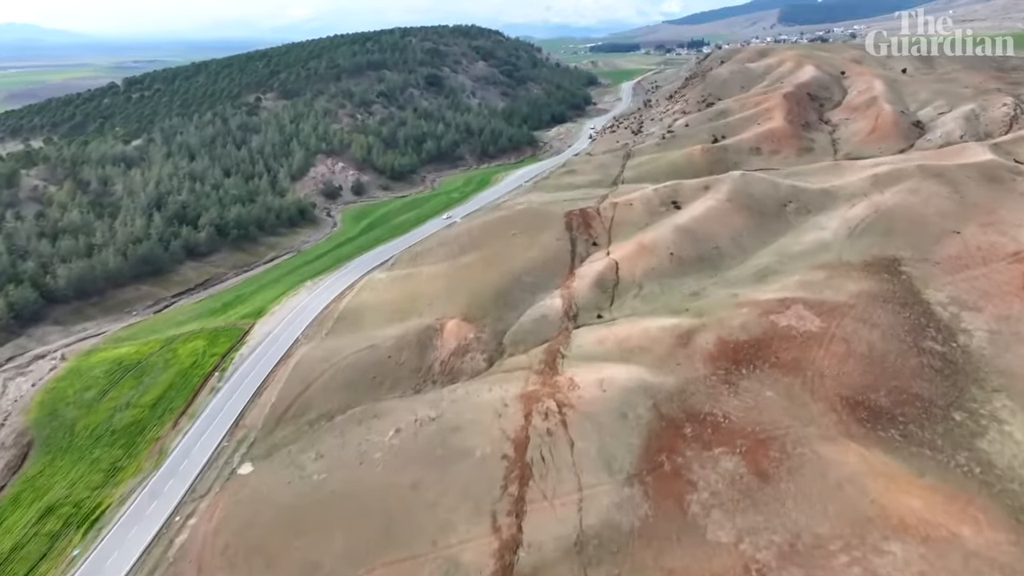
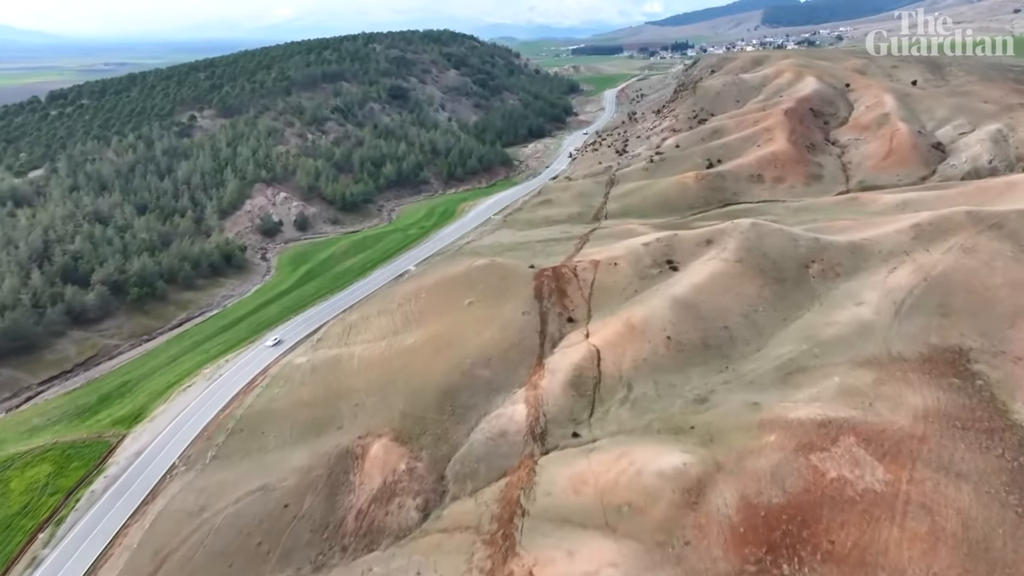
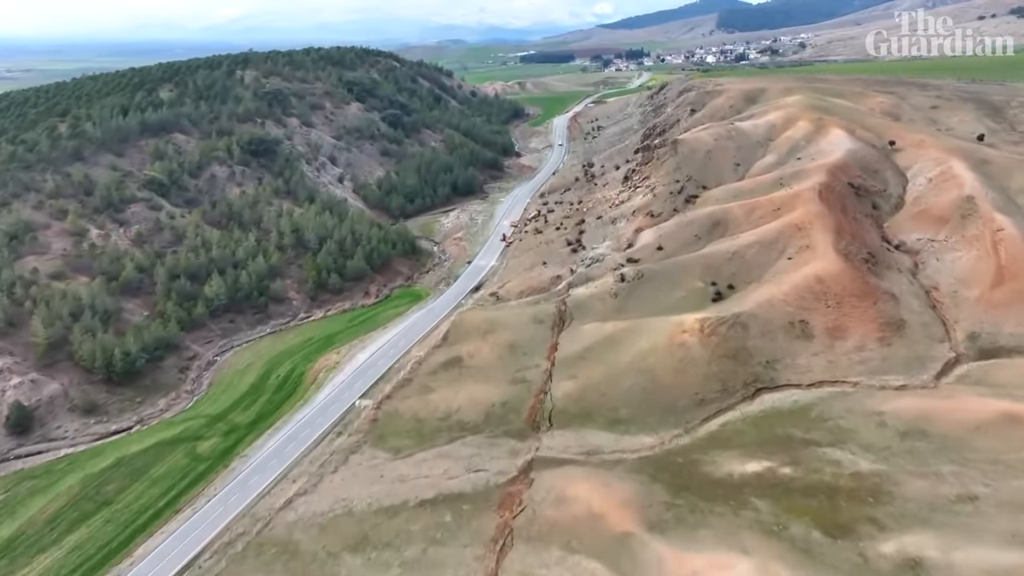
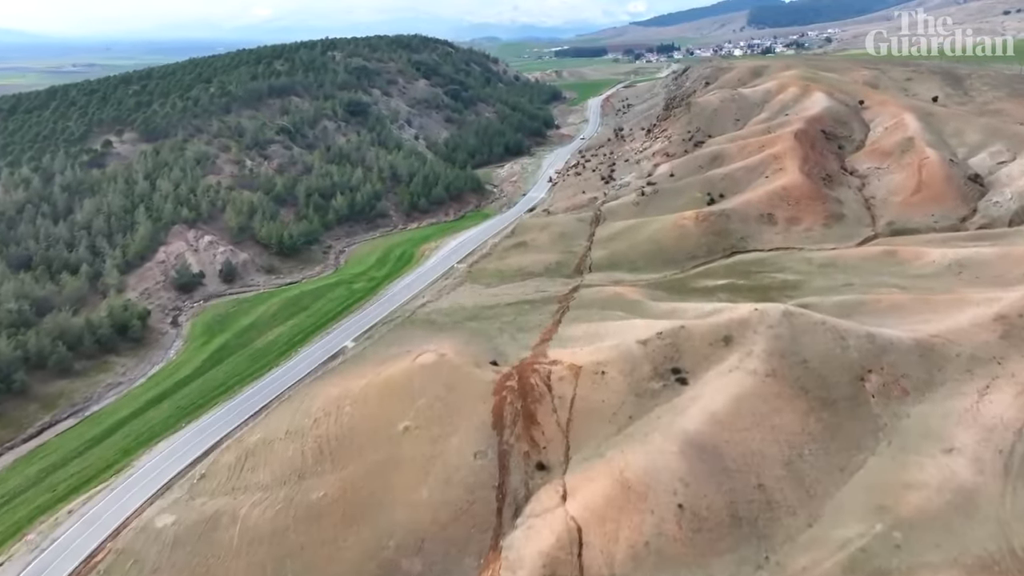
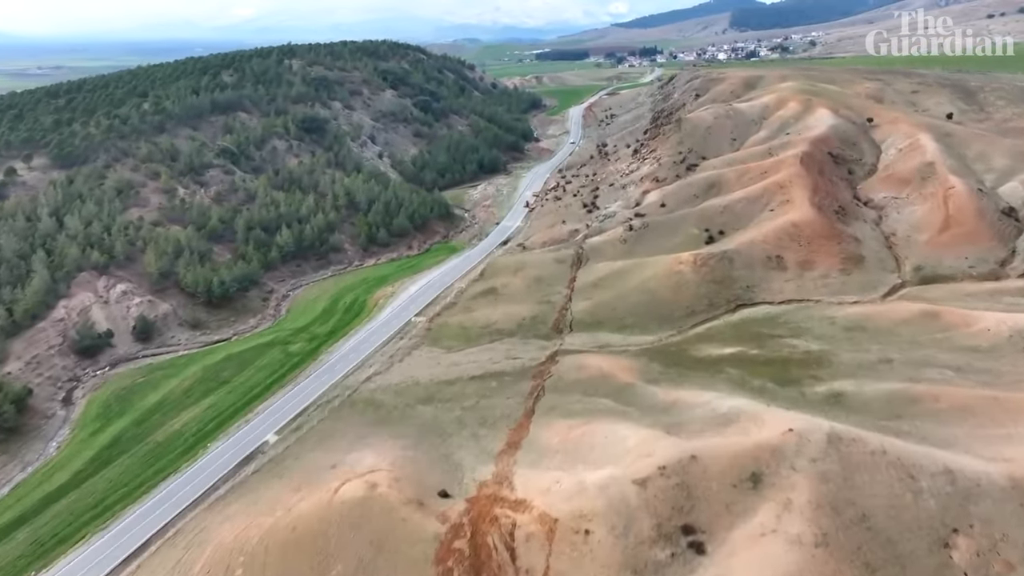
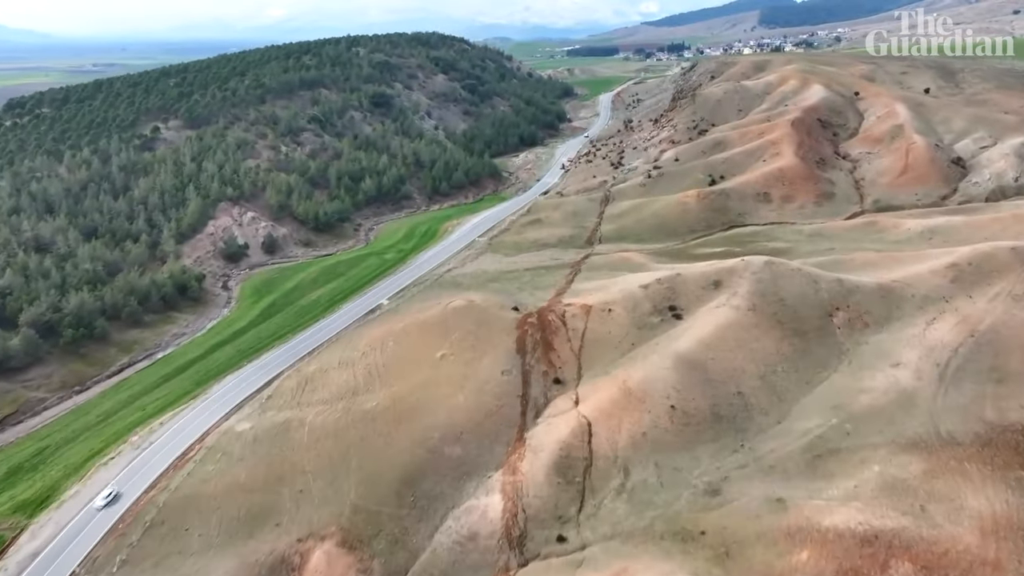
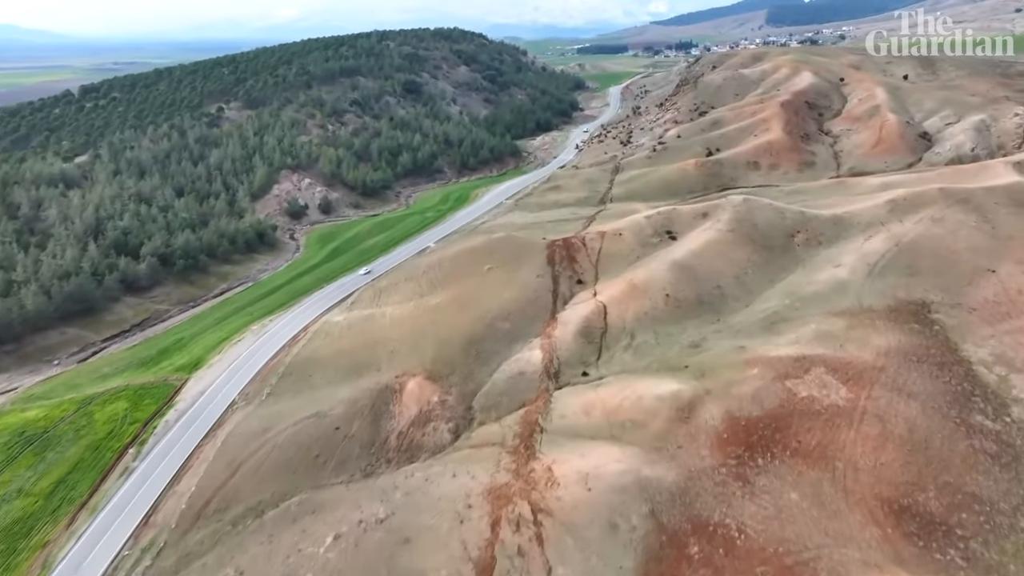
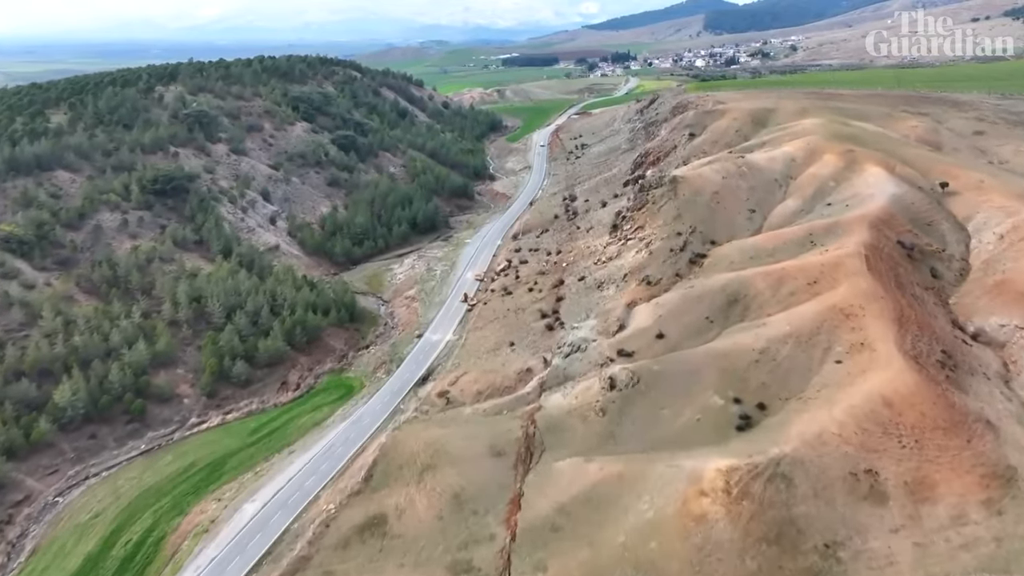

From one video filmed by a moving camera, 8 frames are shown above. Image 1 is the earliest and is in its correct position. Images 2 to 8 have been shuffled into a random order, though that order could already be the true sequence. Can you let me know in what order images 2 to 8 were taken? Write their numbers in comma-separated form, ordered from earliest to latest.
7, 2, 6, 4, 5, 3, 8
